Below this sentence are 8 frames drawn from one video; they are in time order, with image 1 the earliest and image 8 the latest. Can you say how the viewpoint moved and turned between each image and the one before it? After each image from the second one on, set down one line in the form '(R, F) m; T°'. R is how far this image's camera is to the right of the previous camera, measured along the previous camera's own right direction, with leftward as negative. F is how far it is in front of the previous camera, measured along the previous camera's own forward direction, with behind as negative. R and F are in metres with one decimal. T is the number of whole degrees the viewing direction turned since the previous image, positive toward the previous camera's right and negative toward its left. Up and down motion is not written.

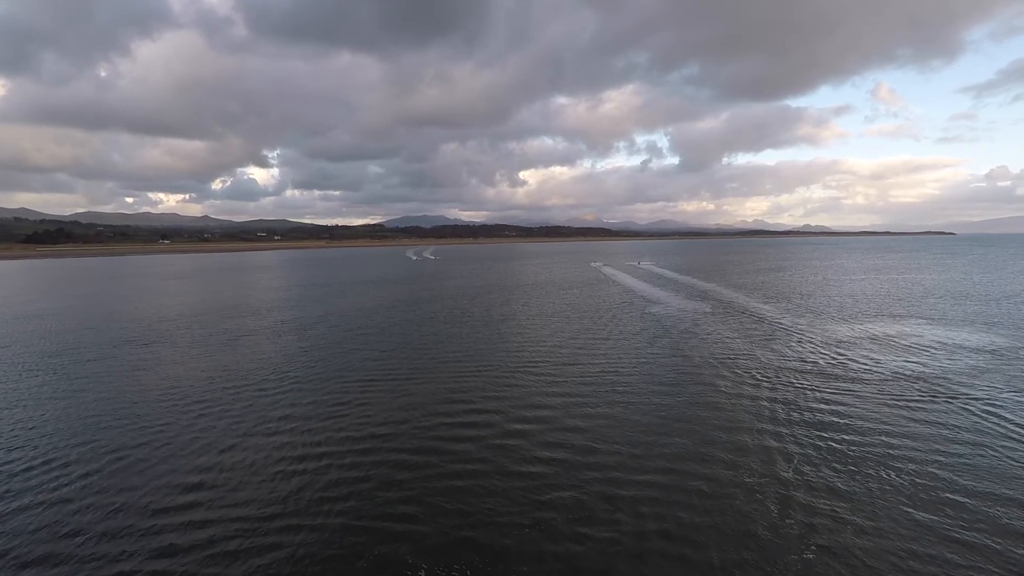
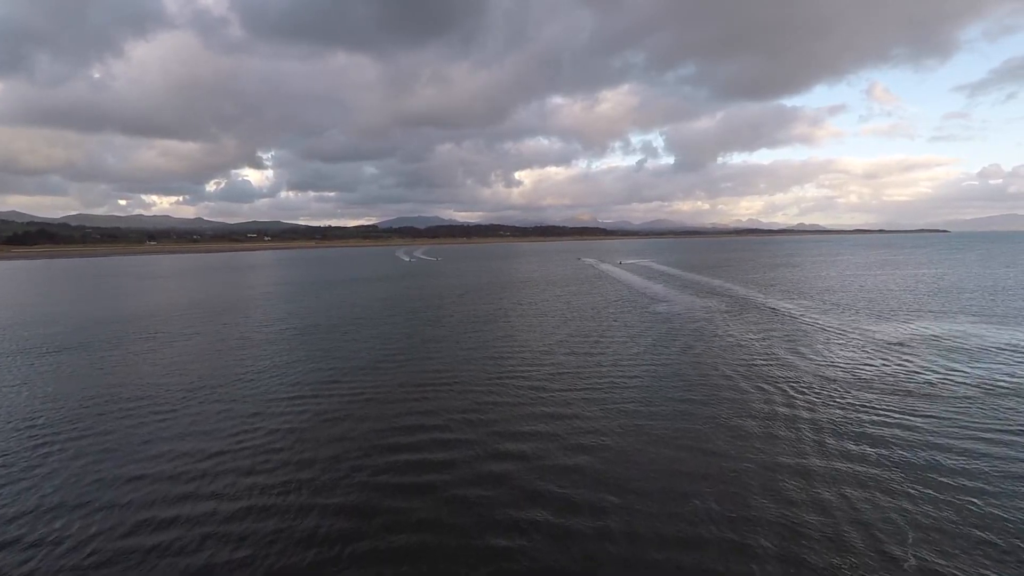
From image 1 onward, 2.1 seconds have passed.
(+0.4, +3.8) m; 0°
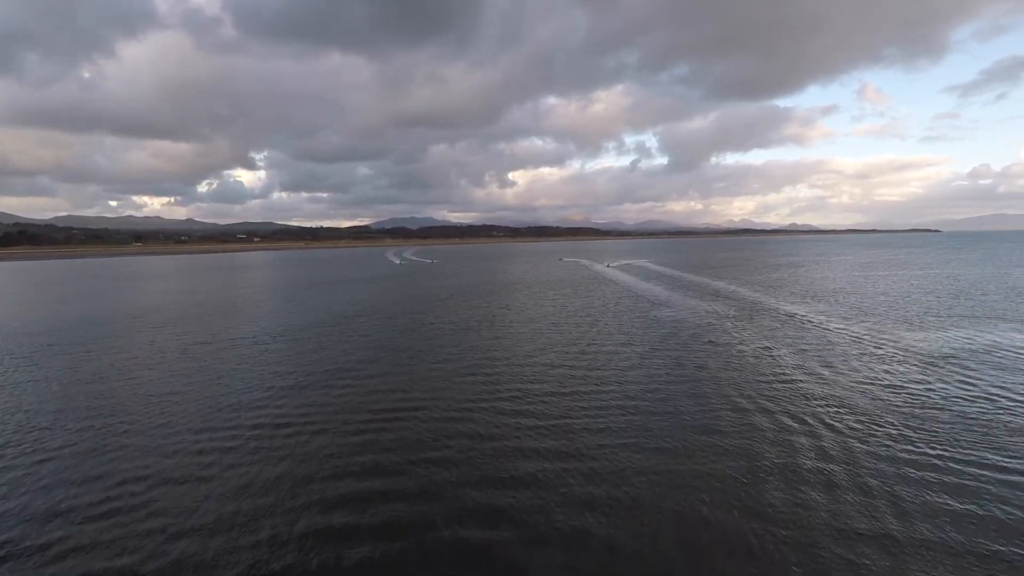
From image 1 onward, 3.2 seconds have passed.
(+0.2, +2.8) m; +1°
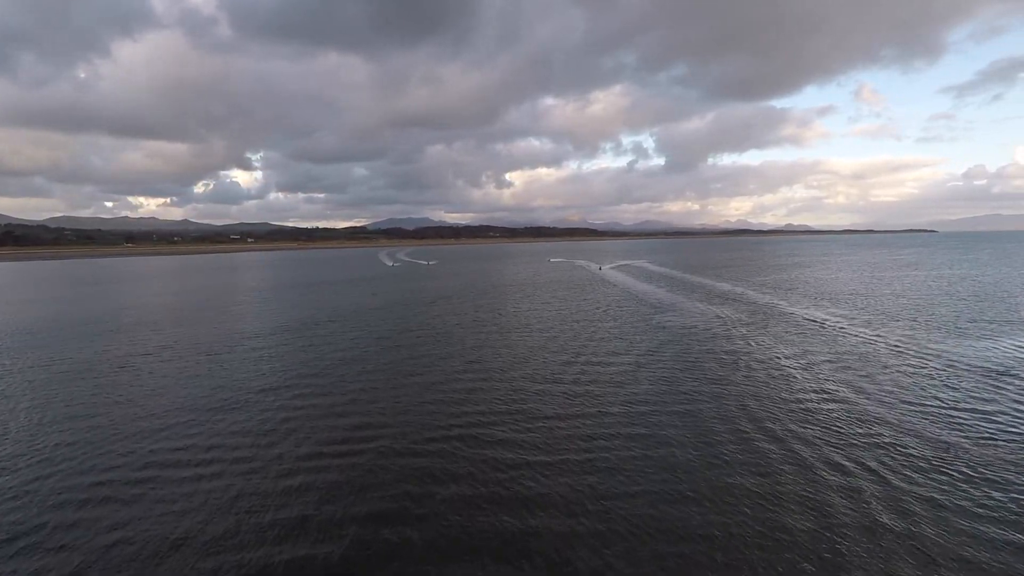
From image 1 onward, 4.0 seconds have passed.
(+0.3, +2.6) m; 0°
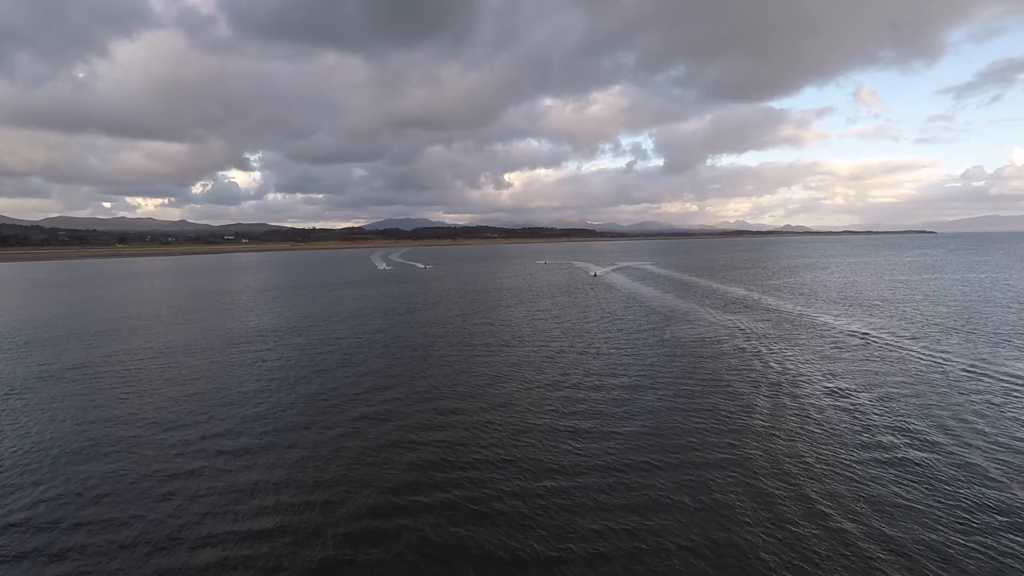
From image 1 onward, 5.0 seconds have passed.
(+0.2, +3.2) m; 0°
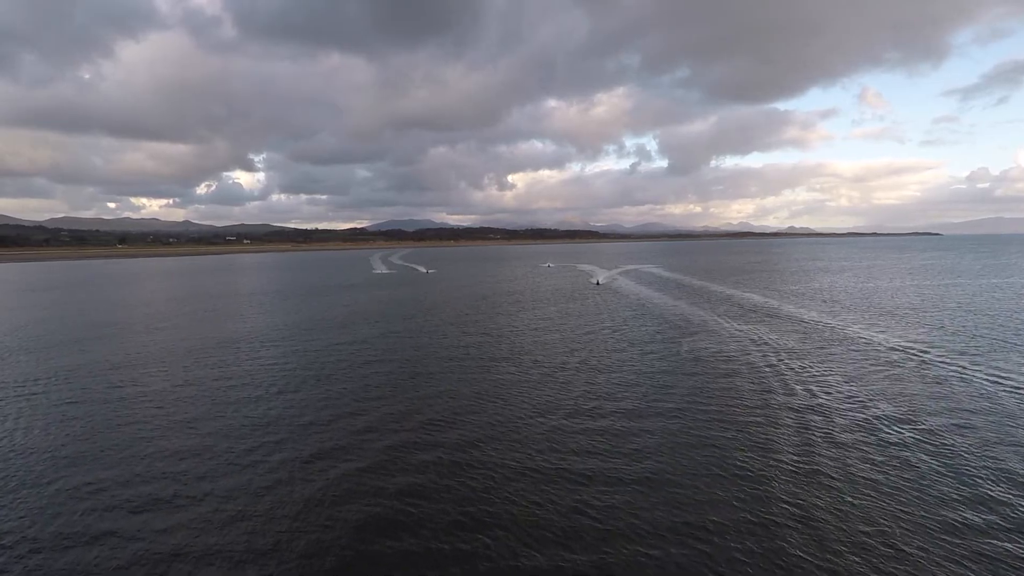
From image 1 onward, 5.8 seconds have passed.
(+0.1, +2.3) m; 0°
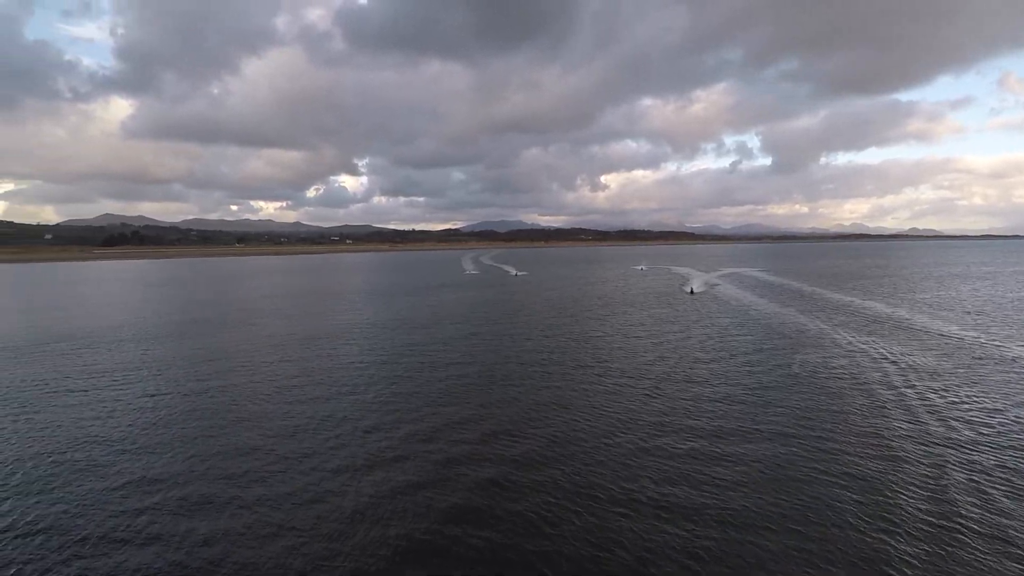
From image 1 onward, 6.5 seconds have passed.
(+0.1, +1.2) m; -9°
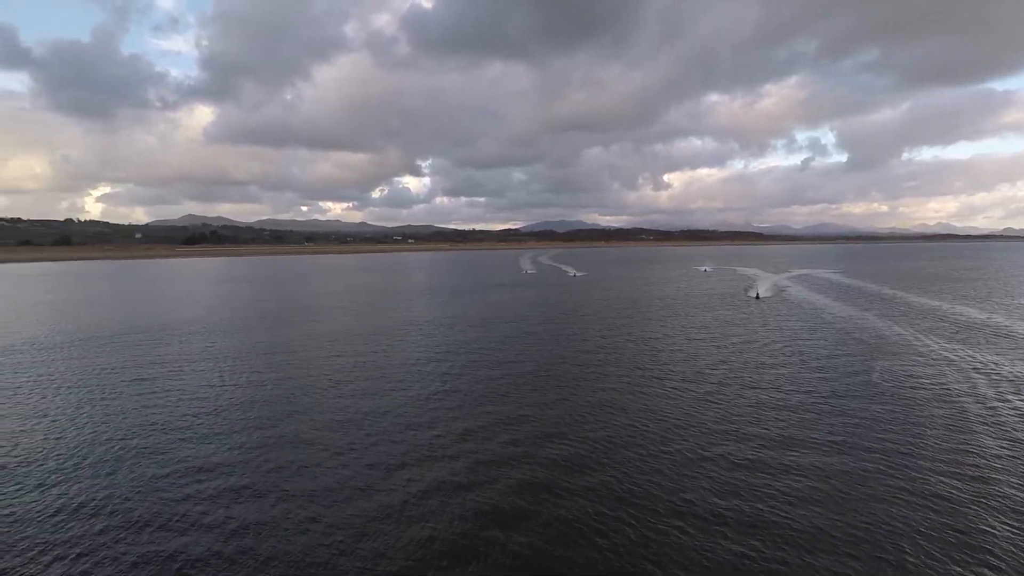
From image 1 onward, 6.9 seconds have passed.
(+0.2, +0.6) m; -6°
